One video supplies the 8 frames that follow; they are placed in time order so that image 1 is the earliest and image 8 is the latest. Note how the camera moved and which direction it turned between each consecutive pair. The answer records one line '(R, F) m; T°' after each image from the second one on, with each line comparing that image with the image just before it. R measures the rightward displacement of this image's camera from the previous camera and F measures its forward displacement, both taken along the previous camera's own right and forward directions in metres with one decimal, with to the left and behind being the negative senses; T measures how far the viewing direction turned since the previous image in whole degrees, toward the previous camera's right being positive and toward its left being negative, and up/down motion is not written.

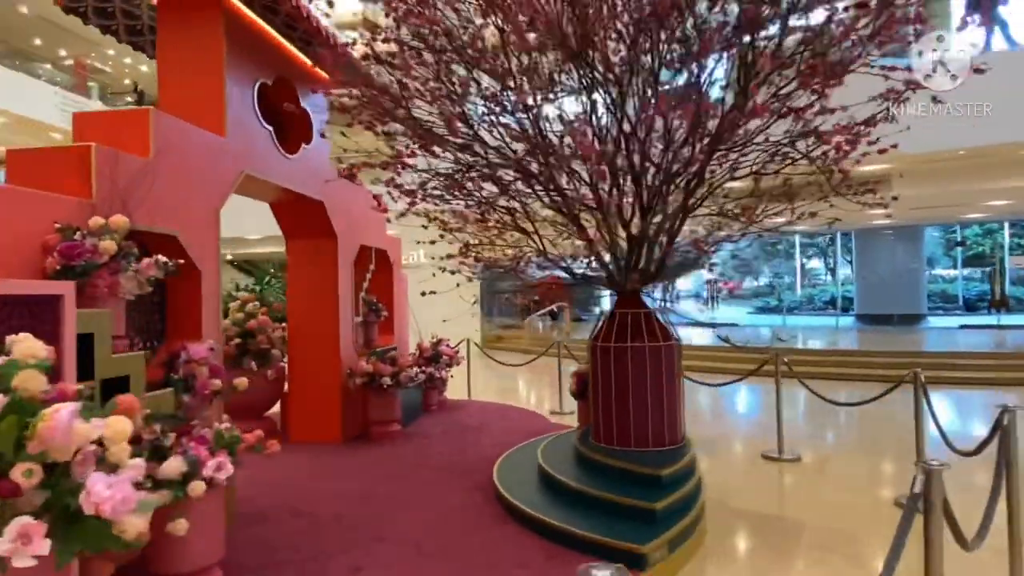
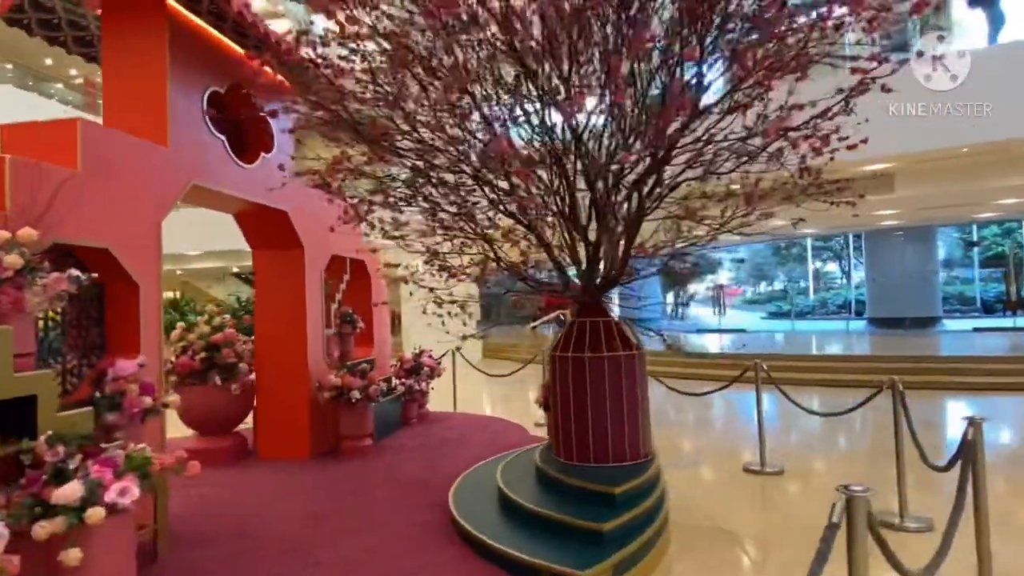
(+0.3, +0.1) m; -1°
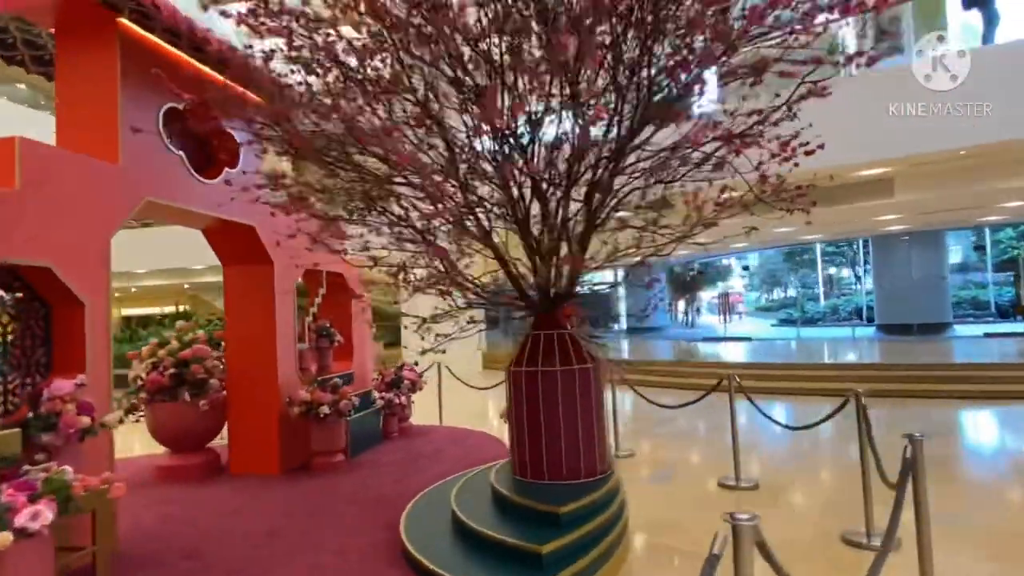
(+0.3, +0.1) m; -1°
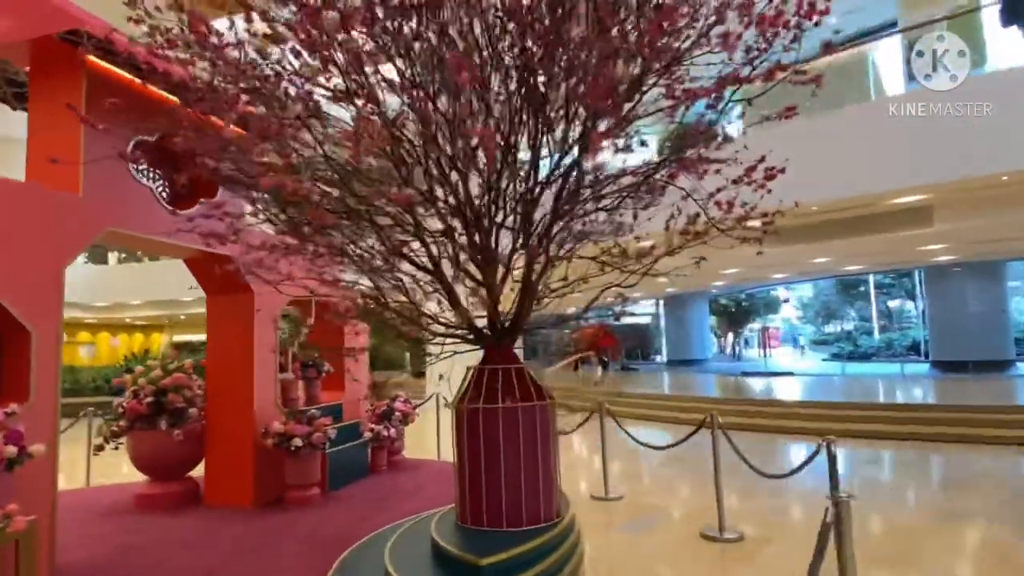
(+0.4, +0.1) m; -5°
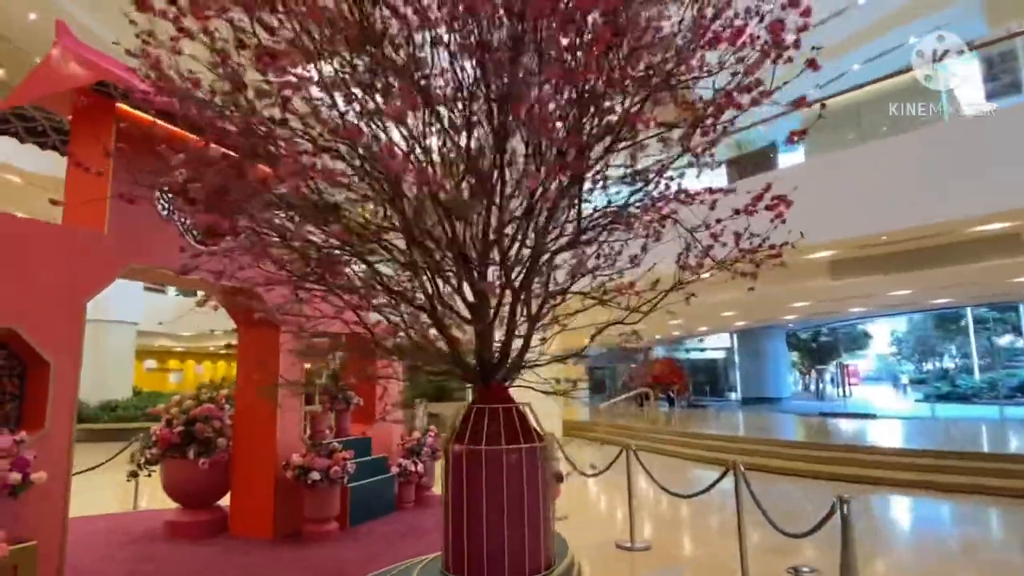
(+0.3, +0.1) m; -7°
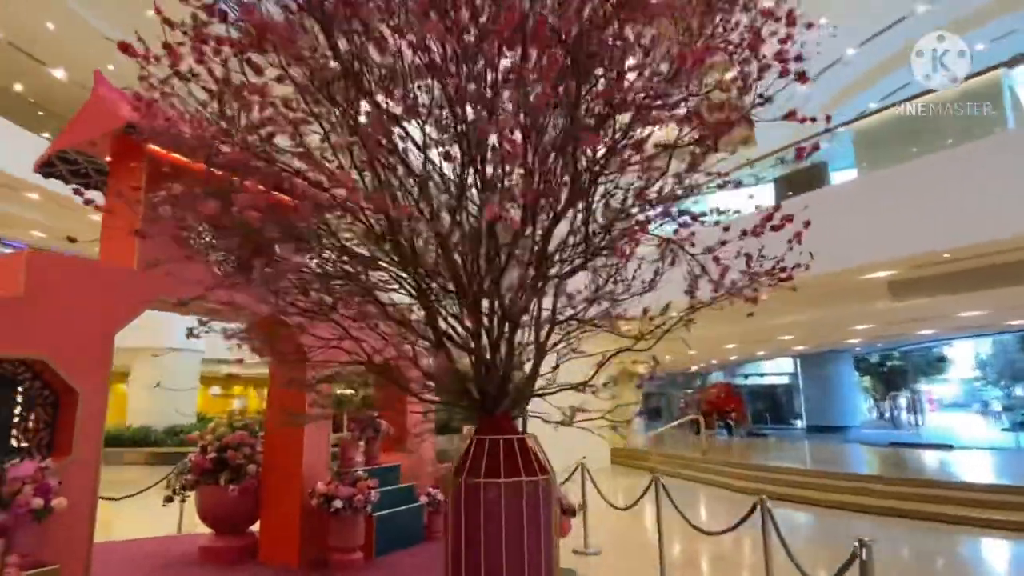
(+0.2, +0.1) m; -5°
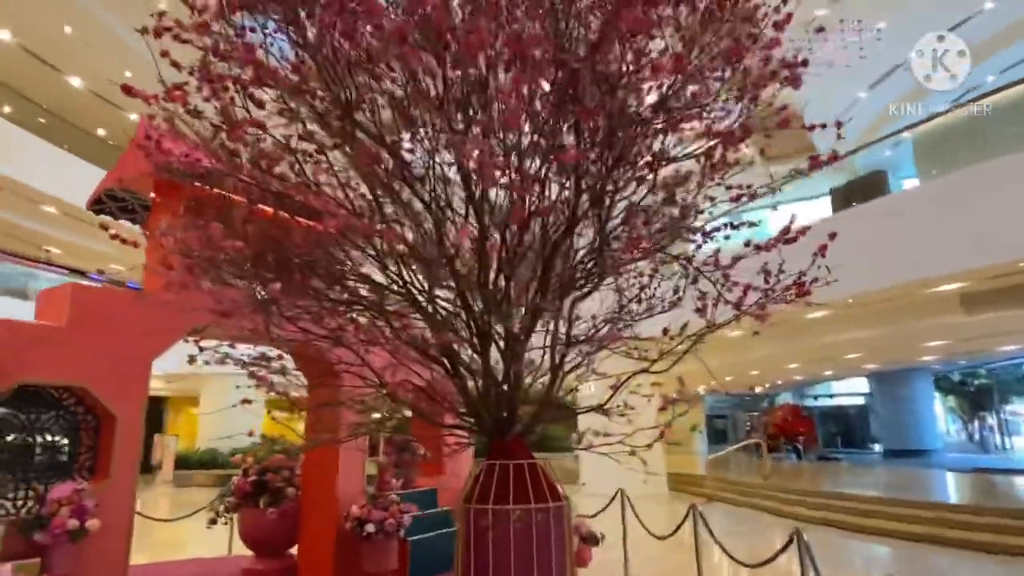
(+0.2, 0.0) m; -6°
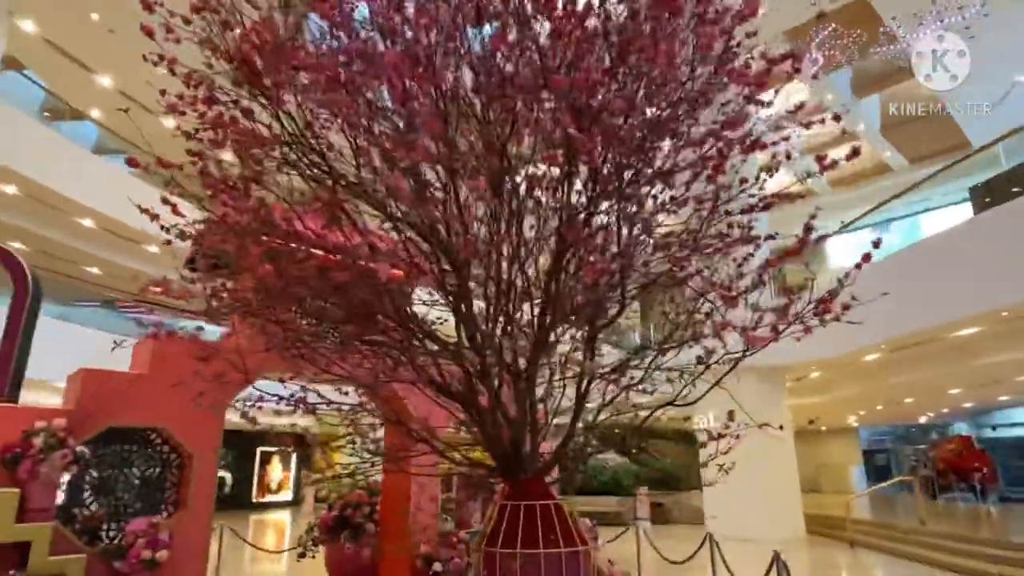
(+0.5, +0.1) m; -12°
